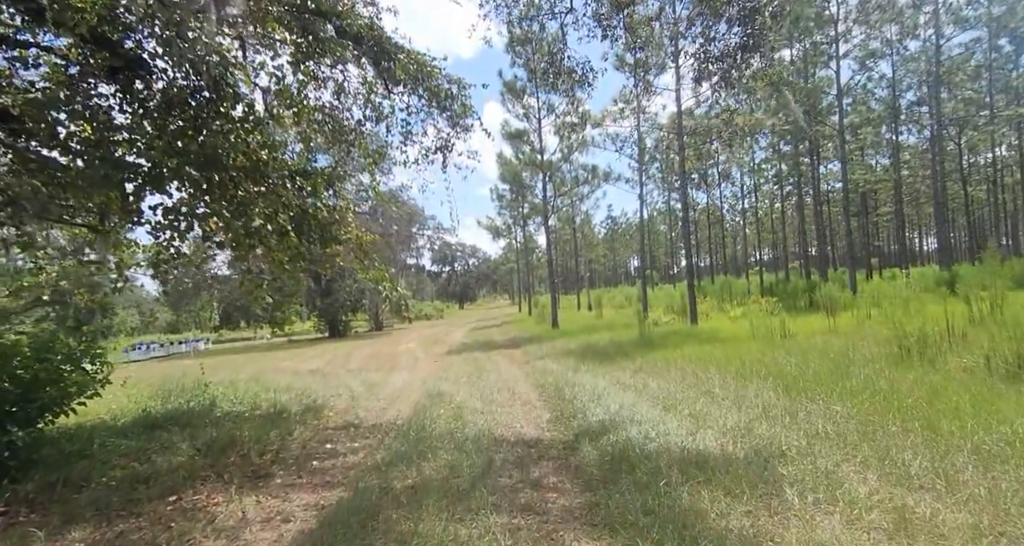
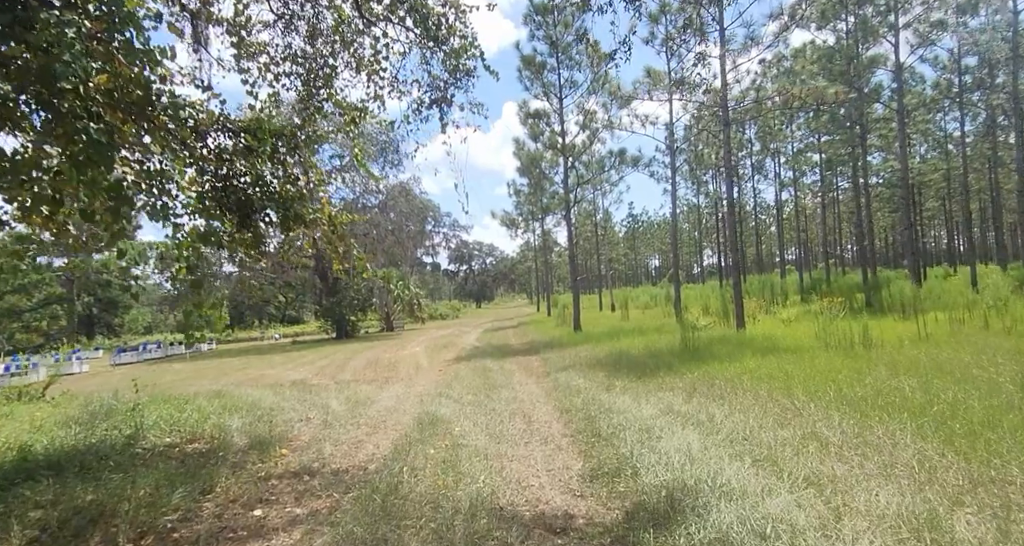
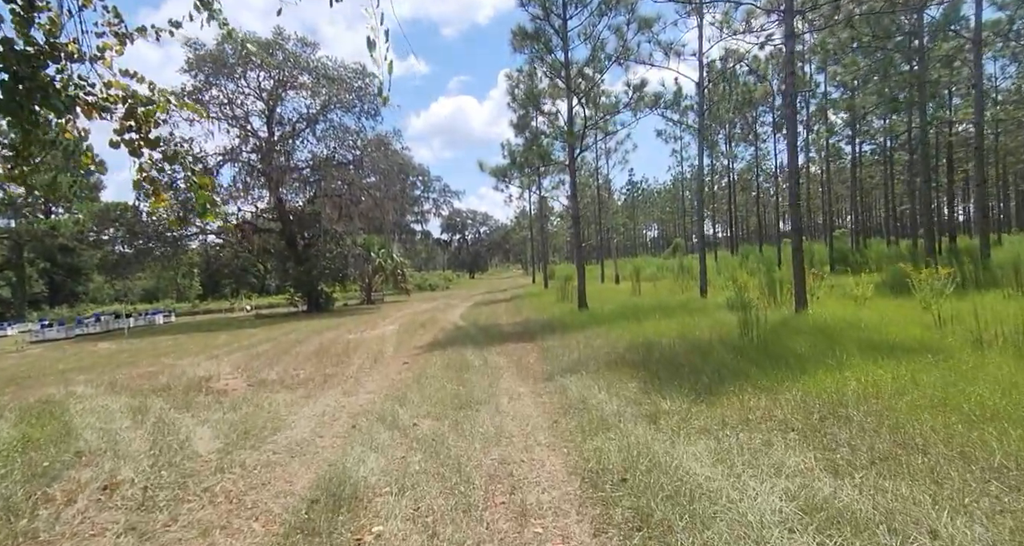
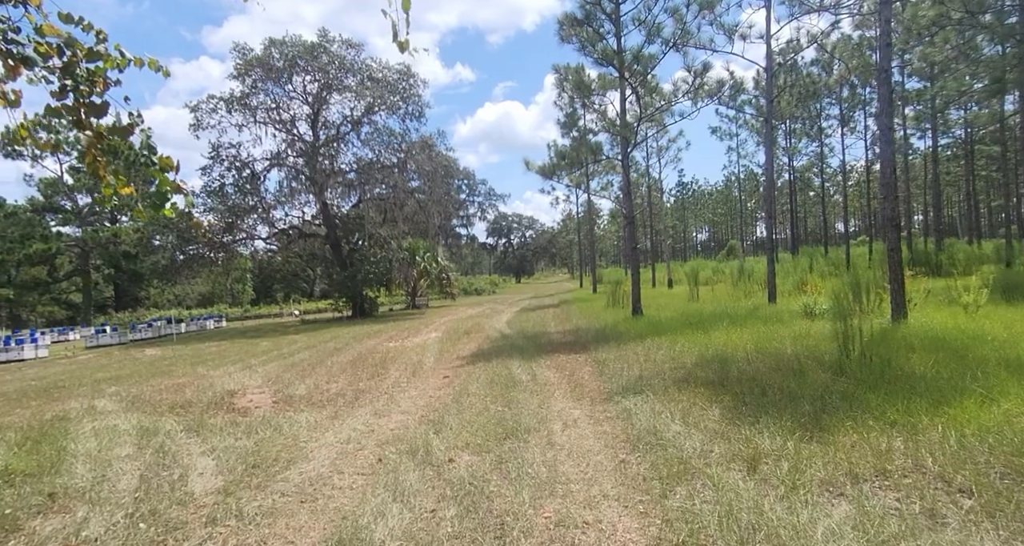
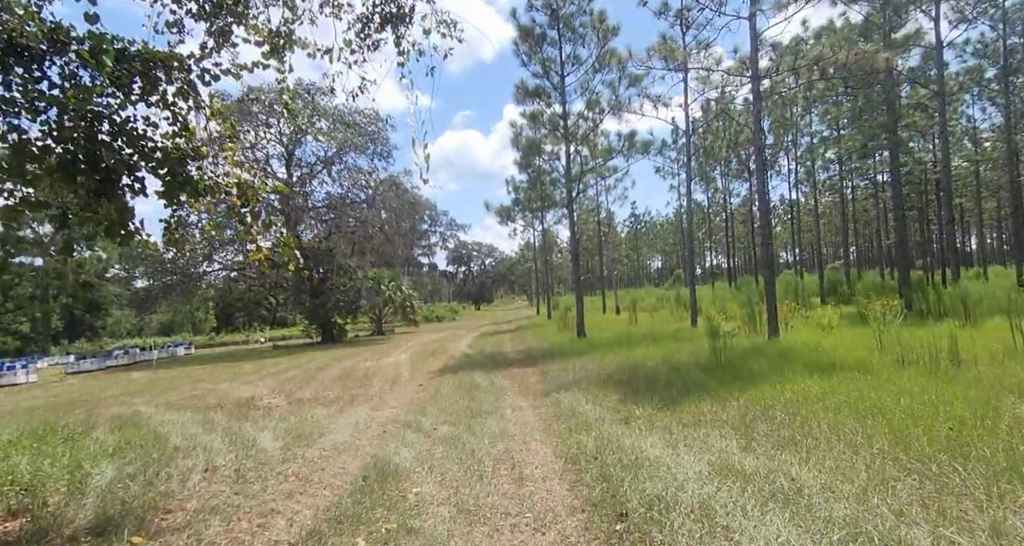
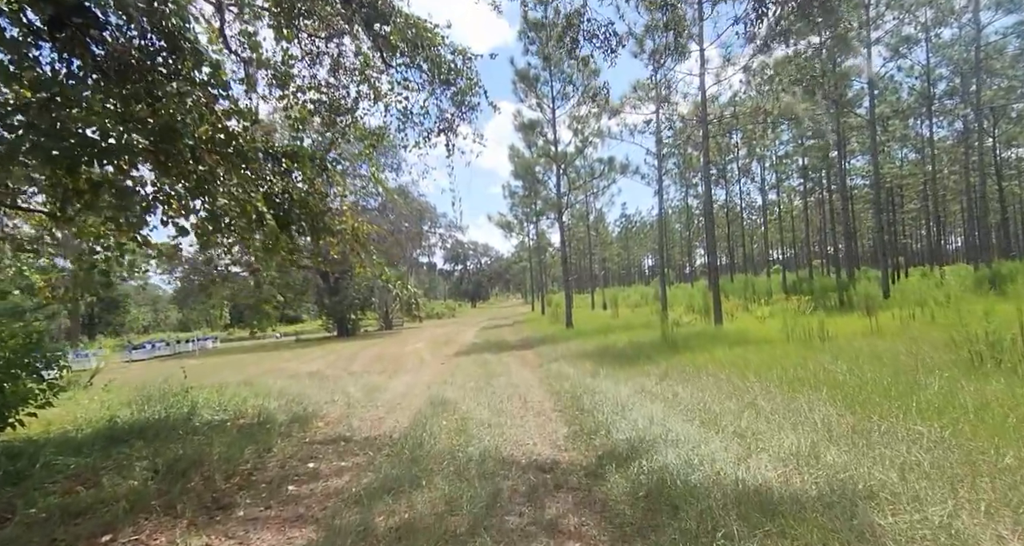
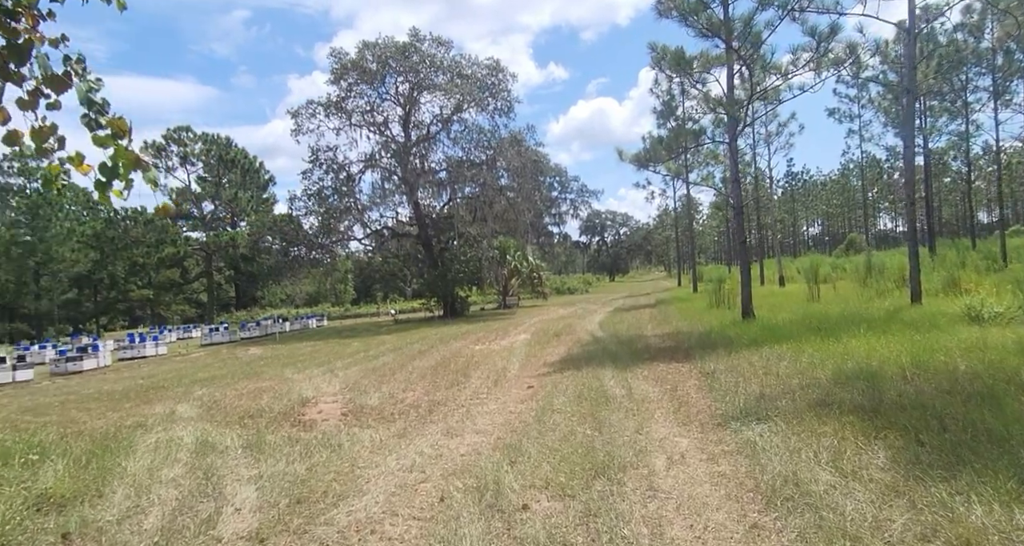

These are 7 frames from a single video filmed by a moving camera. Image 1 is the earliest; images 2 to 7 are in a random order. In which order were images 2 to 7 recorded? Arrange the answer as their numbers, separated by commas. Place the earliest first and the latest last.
6, 2, 5, 3, 4, 7
